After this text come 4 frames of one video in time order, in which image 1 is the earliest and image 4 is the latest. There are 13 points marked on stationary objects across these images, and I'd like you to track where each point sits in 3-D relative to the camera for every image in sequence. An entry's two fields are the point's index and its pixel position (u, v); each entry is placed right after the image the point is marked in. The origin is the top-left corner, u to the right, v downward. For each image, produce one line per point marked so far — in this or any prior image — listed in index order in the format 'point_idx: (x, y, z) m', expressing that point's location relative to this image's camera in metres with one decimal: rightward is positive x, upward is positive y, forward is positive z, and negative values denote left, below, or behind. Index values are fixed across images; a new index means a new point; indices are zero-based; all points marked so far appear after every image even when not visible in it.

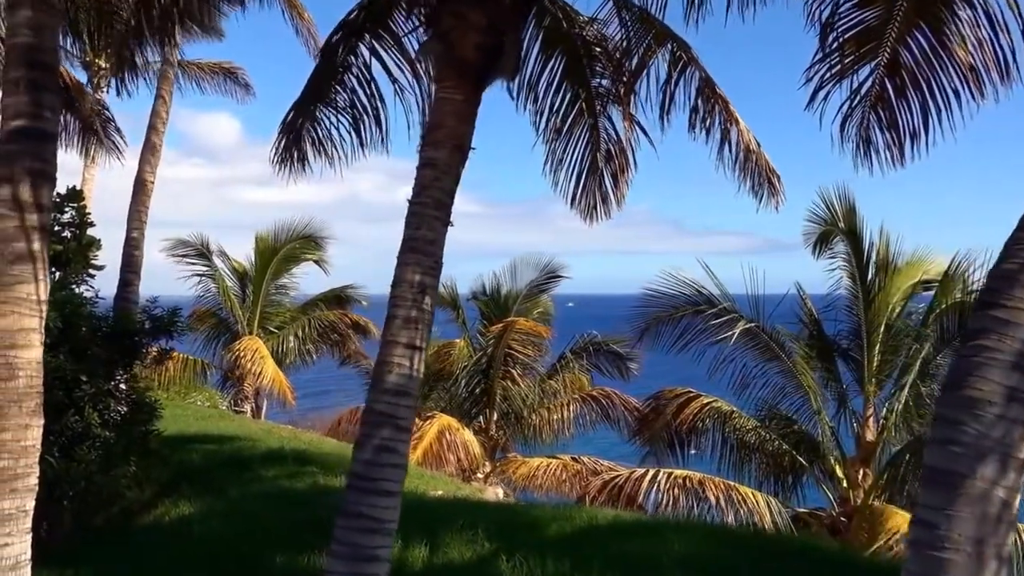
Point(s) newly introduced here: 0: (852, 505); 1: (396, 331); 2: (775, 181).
0: (+4.0, -2.5, +11.1) m
1: (-0.5, -0.2, +4.3) m
2: (+2.2, +0.9, +7.7) m
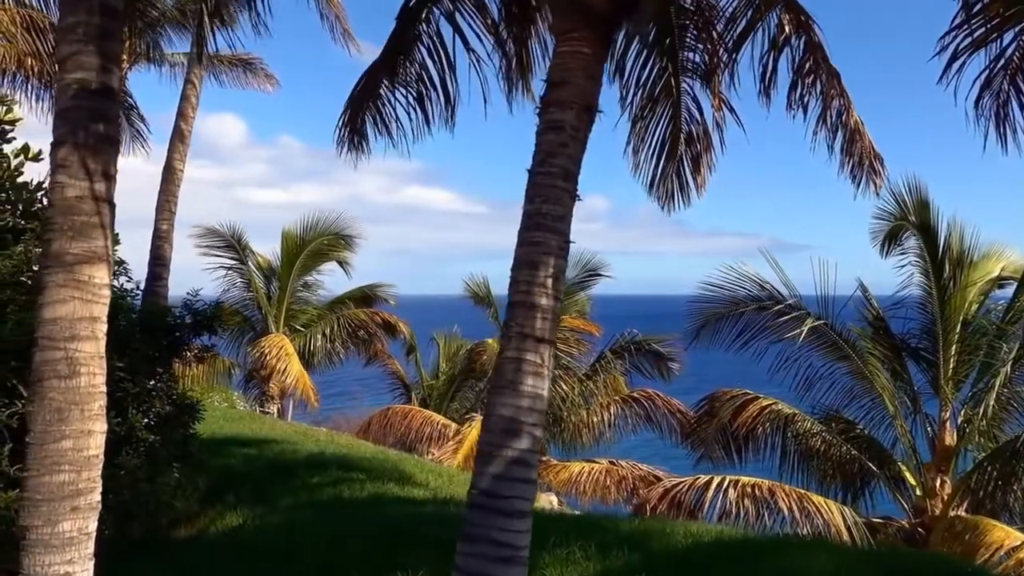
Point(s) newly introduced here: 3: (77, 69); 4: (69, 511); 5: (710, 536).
0: (+4.6, -2.5, +10.4) m
1: (0.0, -0.1, +3.6) m
2: (+2.7, +0.9, +7.1) m
3: (-1.7, +0.9, +3.7) m
4: (-1.7, -0.9, +3.6) m
5: (+1.3, -1.6, +6.3) m
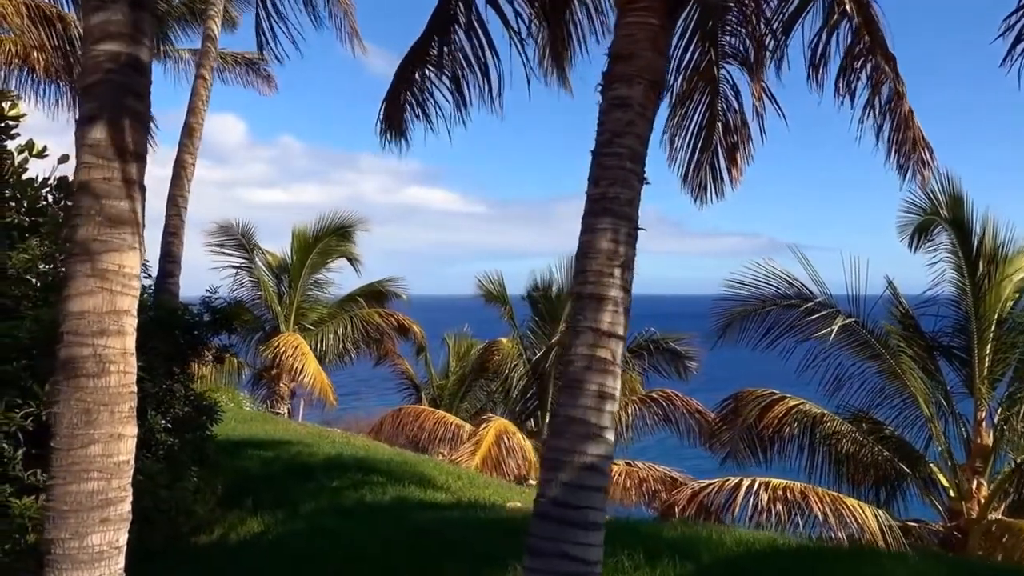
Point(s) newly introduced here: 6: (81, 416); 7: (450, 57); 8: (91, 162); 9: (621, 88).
0: (+4.8, -2.5, +10.1) m
1: (+0.3, -0.1, +3.3) m
2: (+3.0, +1.0, +6.8) m
3: (-1.4, +0.9, +3.4) m
4: (-1.5, -0.8, +3.3) m
5: (+1.6, -1.6, +6.0) m
6: (-1.5, -0.4, +3.3) m
7: (-0.4, +1.5, +5.9) m
8: (-1.5, +0.4, +3.3) m
9: (+0.4, +0.8, +3.6) m
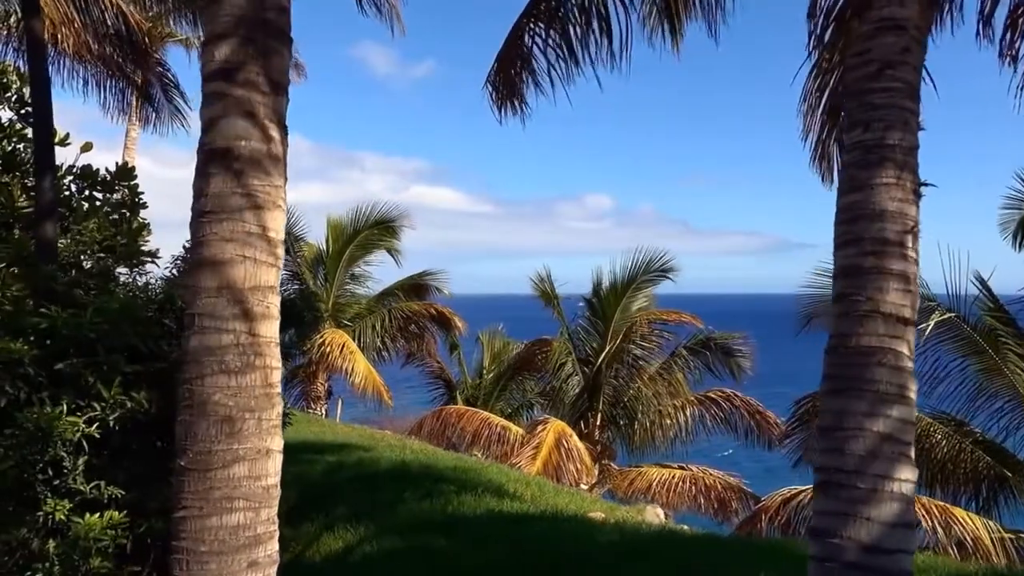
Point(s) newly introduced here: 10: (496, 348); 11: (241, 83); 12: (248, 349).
0: (+5.6, -2.4, +9.3) m
1: (+1.0, 0.0, +2.6) m
2: (+3.7, +1.1, +6.0) m
3: (-0.7, +1.0, +2.6) m
4: (-0.8, -0.7, +2.5) m
5: (+2.3, -1.5, +5.2) m
6: (-0.8, -0.4, +2.5) m
7: (+0.3, +1.6, +5.2) m
8: (-0.8, +0.5, +2.5) m
9: (+1.1, +0.8, +2.8) m
10: (-0.3, -1.2, +19.6) m
11: (-0.8, +0.6, +2.6) m
12: (-0.7, -0.2, +2.5) m
